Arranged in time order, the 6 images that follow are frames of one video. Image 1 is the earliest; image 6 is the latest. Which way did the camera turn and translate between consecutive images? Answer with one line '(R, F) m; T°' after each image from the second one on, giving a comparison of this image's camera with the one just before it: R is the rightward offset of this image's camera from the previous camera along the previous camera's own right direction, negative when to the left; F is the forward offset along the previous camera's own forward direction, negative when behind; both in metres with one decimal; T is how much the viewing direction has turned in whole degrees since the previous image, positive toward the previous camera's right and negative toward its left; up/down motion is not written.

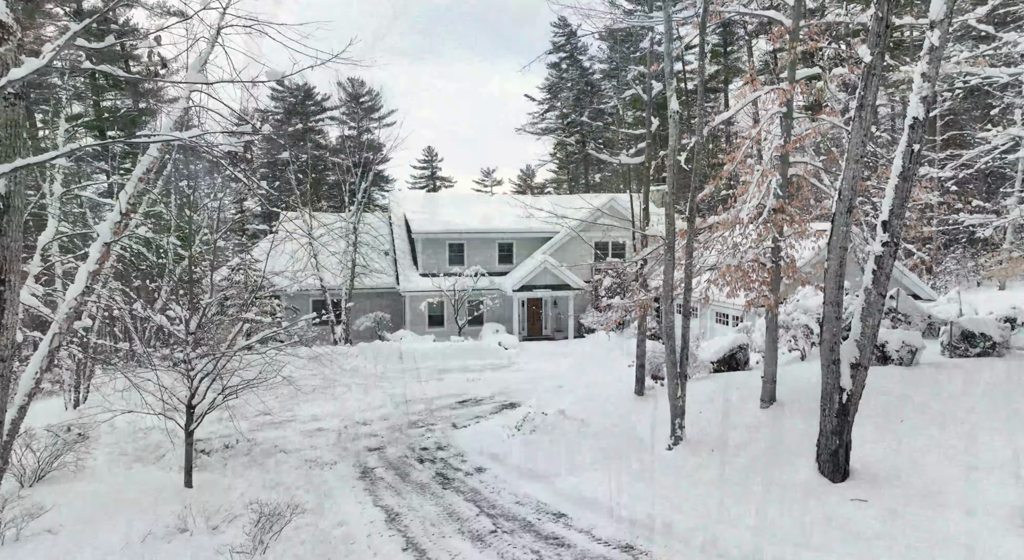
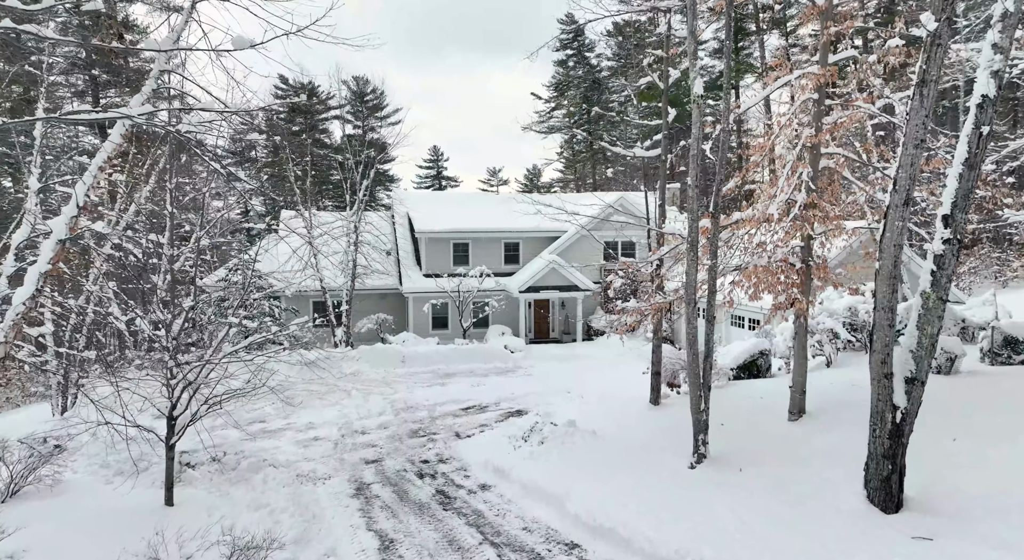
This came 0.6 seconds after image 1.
(0.0, +0.9) m; 0°
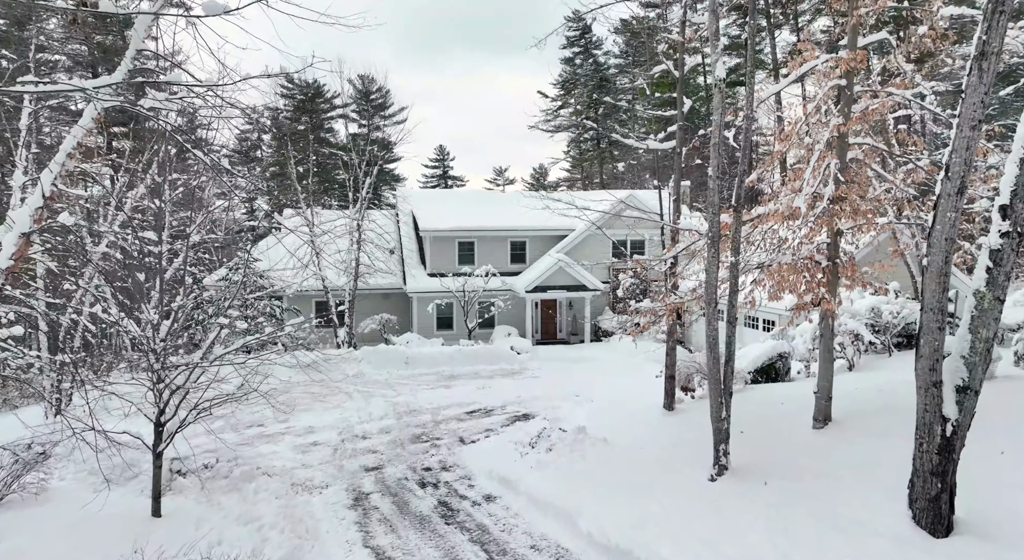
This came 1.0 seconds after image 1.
(0.0, +0.6) m; 0°
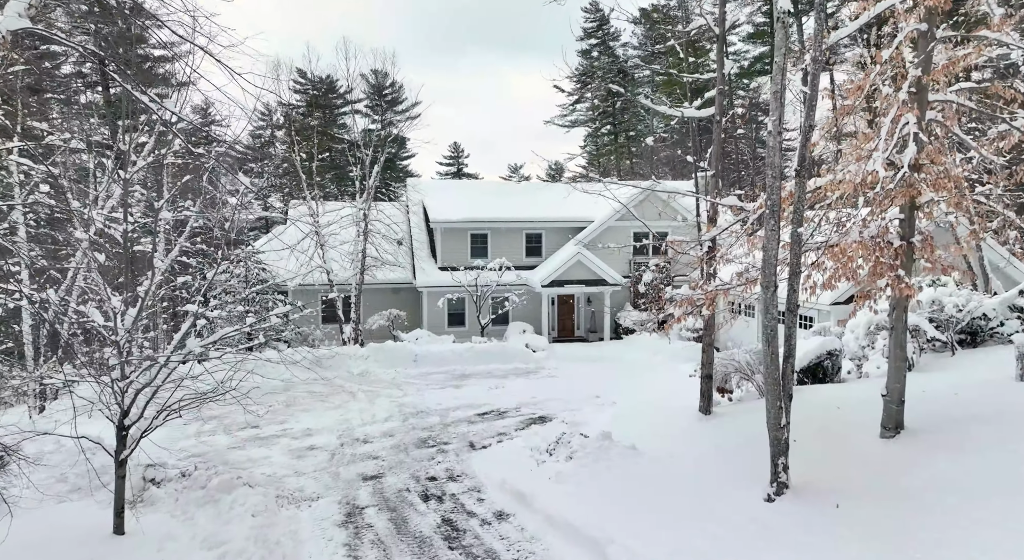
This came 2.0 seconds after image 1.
(0.0, +1.4) m; -1°
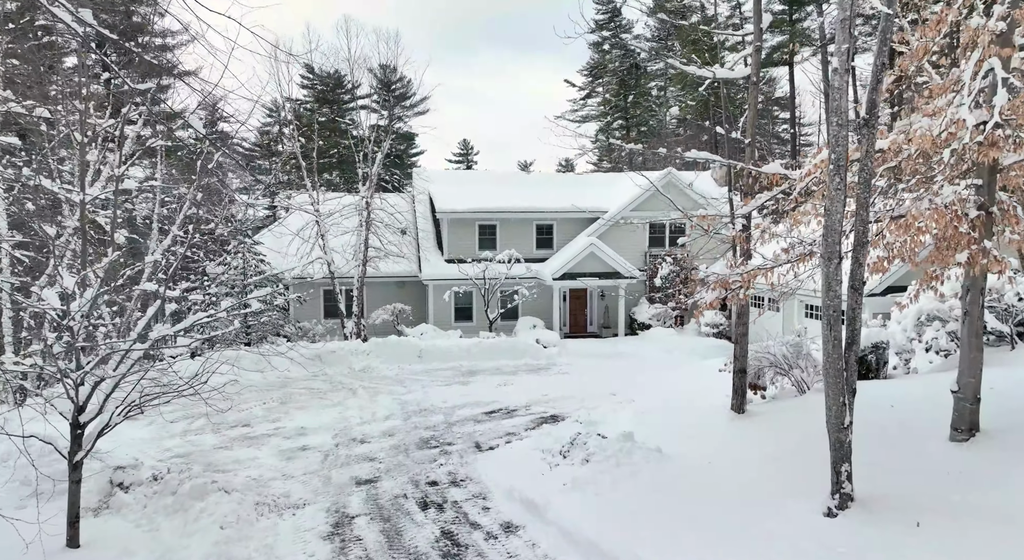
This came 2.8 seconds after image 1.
(0.0, +1.1) m; -1°
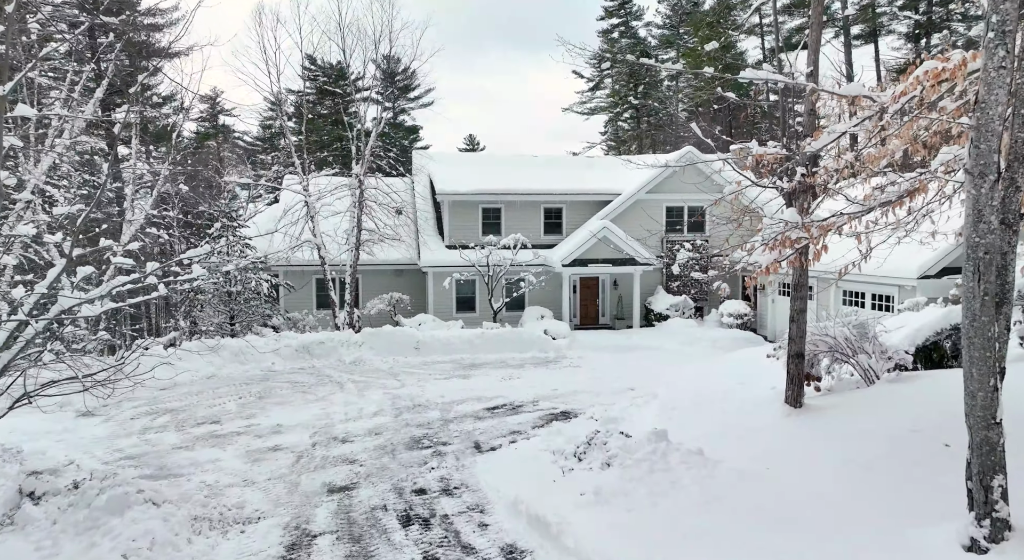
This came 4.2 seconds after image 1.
(0.0, +1.8) m; 0°
